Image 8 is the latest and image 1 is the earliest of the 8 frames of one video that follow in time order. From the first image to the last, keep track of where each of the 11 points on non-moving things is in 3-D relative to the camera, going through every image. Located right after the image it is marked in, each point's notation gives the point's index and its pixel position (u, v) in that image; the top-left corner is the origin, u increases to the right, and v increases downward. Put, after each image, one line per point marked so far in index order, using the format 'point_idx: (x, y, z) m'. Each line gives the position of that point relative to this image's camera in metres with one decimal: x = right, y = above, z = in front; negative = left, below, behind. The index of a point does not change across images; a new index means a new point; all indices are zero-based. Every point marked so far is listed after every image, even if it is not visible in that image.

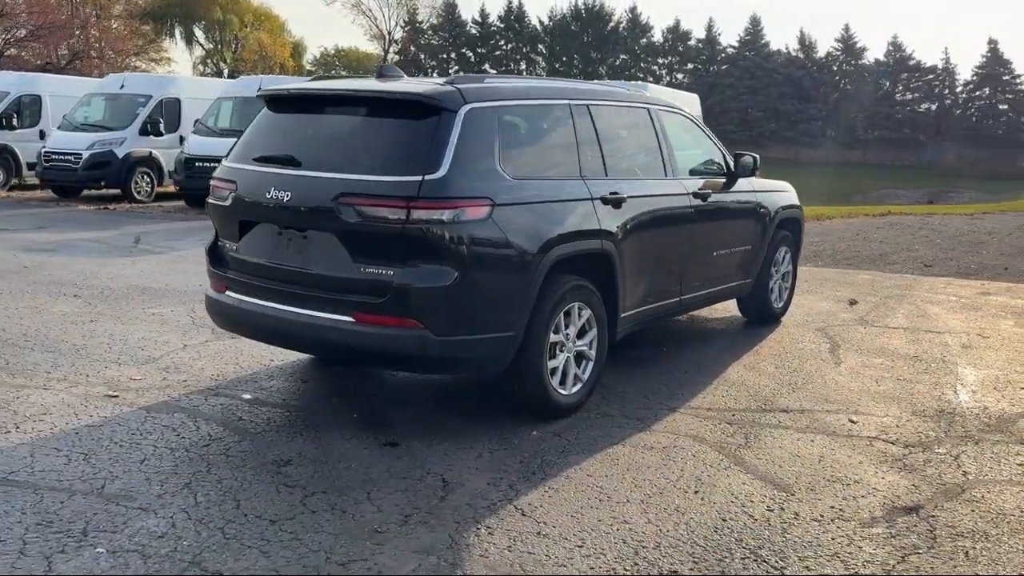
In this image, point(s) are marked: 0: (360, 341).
0: (-0.8, -0.3, +4.9) m
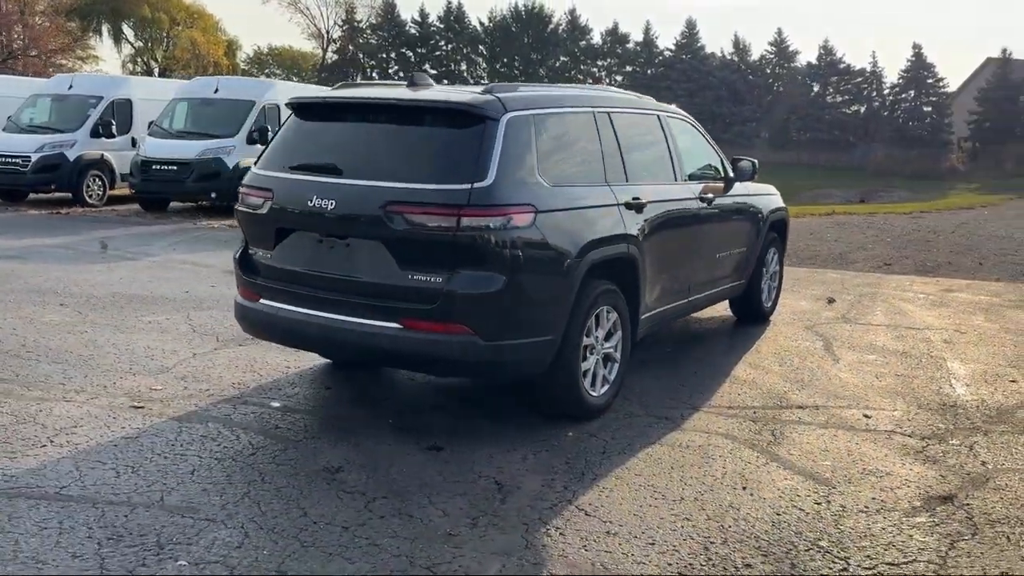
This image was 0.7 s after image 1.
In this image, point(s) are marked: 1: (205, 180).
0: (-0.5, -0.3, +4.9) m
1: (-6.0, +2.1, +17.3) m
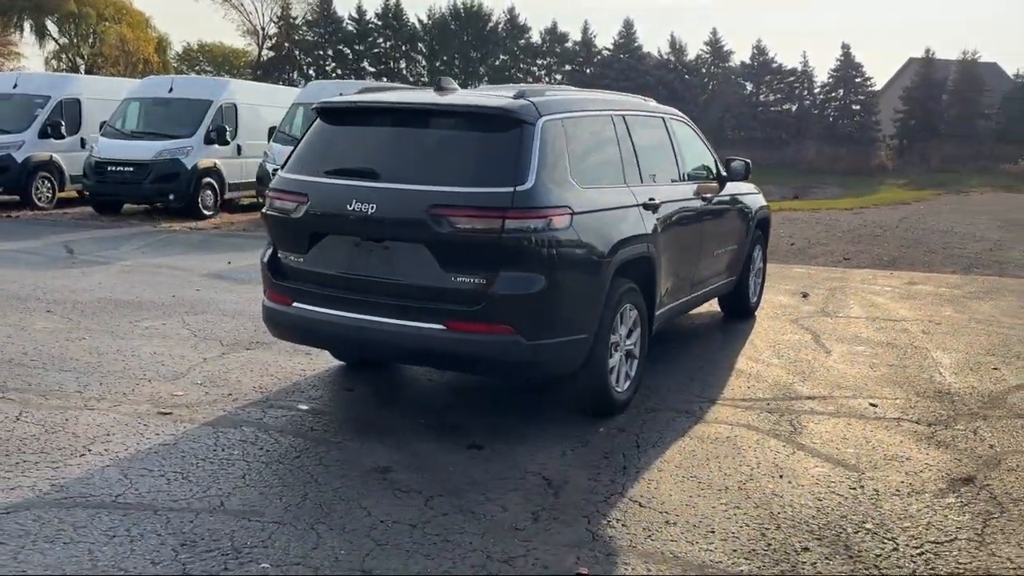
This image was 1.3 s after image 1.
0: (-0.3, -0.3, +5.0) m
1: (-6.6, +2.0, +16.9) m
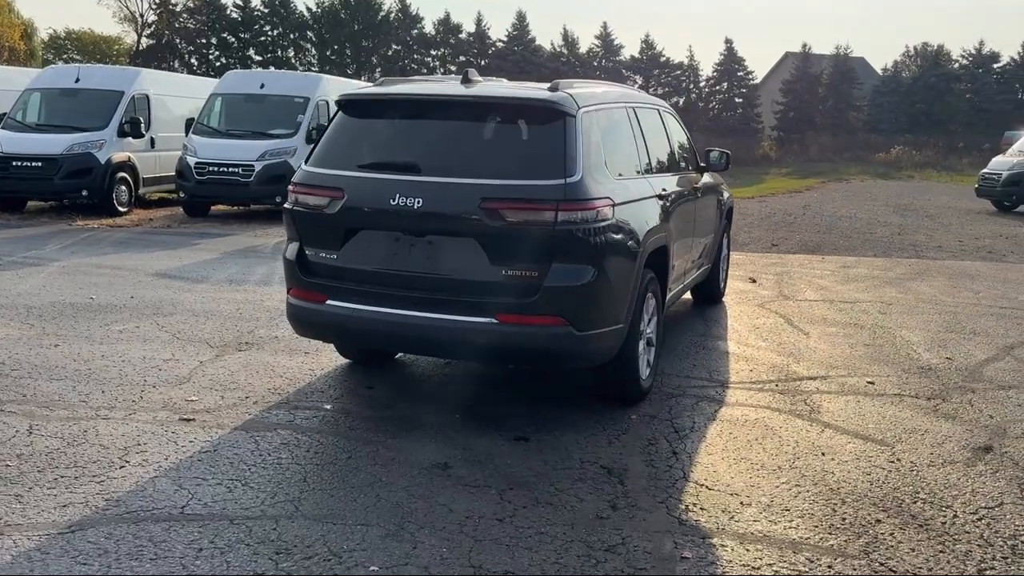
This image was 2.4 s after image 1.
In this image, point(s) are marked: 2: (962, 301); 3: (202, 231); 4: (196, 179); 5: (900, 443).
0: (0.0, -0.3, +5.0) m
1: (-7.9, +2.0, +16.0) m
2: (+5.0, -0.1, +9.8) m
3: (-5.0, +0.9, +14.5) m
4: (-5.8, +2.0, +16.3) m
5: (+2.3, -0.9, +5.3) m
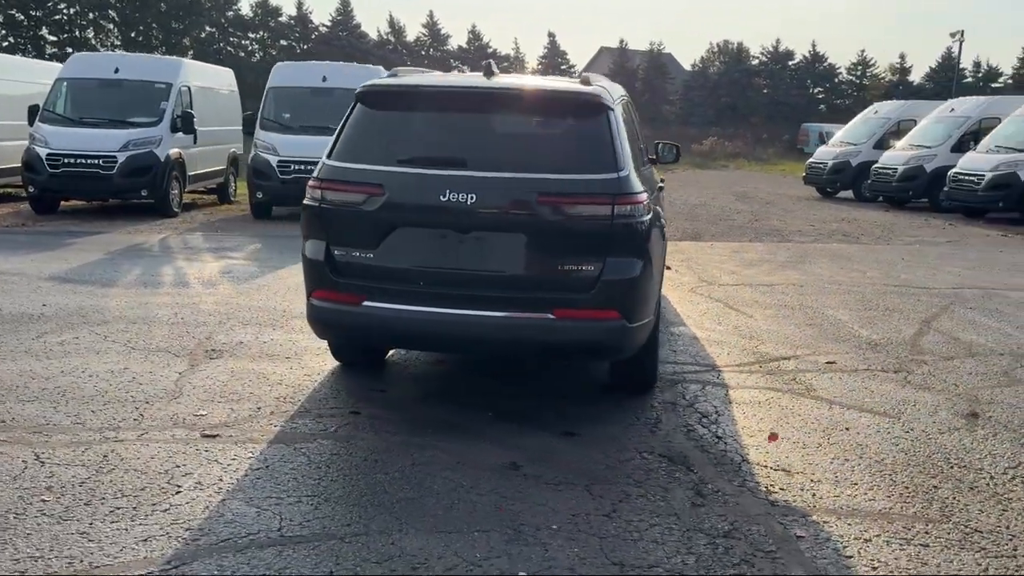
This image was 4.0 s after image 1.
0: (+0.3, -0.3, +5.0) m
1: (-9.7, +1.9, +14.1) m
2: (+4.2, +0.1, +10.7) m
3: (-6.6, +0.9, +13.2) m
4: (-7.7, +1.9, +14.8) m
5: (+2.5, -0.8, +5.7) m
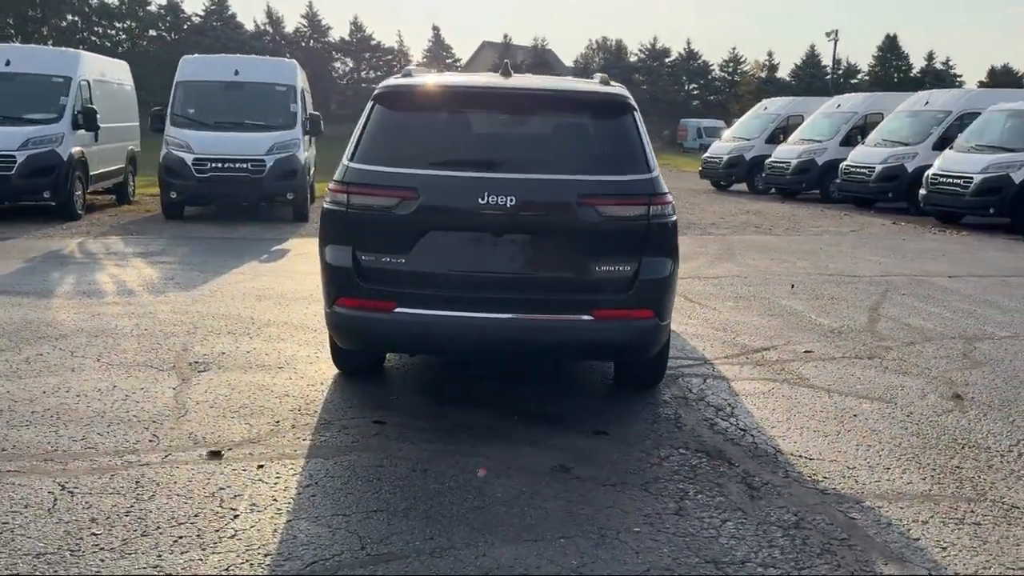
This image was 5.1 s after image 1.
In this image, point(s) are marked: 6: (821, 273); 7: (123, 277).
0: (+0.5, -0.3, +5.0) m
1: (-10.7, +1.6, +12.7) m
2: (+3.5, +0.2, +11.2) m
3: (-7.5, +0.7, +12.2) m
4: (-8.8, +1.8, +13.6) m
5: (+2.6, -0.8, +6.1) m
6: (+3.9, +0.2, +11.2) m
7: (-4.2, +0.1, +9.6) m
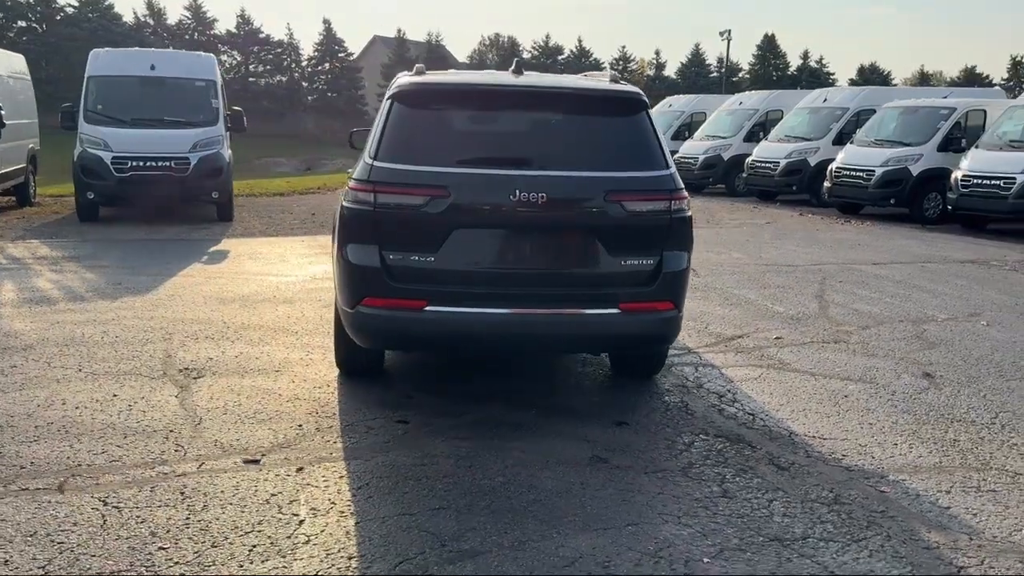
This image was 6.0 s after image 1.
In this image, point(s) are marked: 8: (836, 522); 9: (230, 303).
0: (+0.6, -0.2, +5.1) m
1: (-11.5, +1.4, +11.4) m
2: (+2.9, +0.3, +11.7) m
3: (-8.2, +0.6, +11.3) m
4: (-9.7, +1.6, +12.6) m
5: (+2.6, -0.7, +6.5) m
6: (+3.3, +0.3, +11.7) m
7: (-4.6, +0.1, +9.1) m
8: (+1.5, -1.1, +4.2) m
9: (-2.7, -0.1, +8.4) m
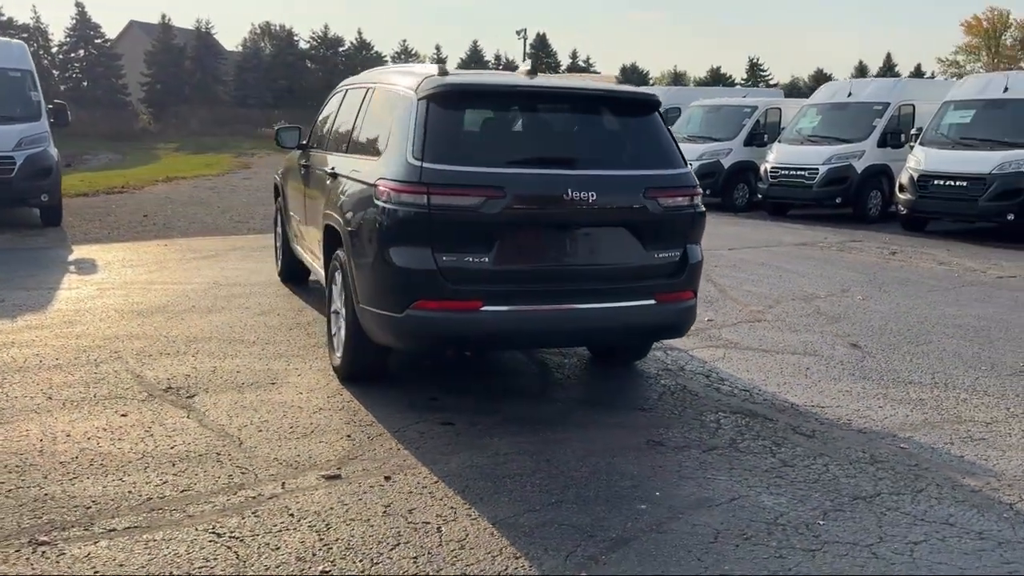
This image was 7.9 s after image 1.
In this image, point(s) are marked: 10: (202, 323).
0: (+0.9, -0.2, +5.4) m
1: (-12.5, +0.9, +8.4) m
2: (+1.4, +0.5, +12.3) m
3: (-9.3, +0.2, +9.2) m
4: (-11.1, +1.2, +10.0) m
5: (+2.5, -0.5, +7.2) m
6: (+1.7, +0.5, +12.5) m
7: (-5.2, -0.1, +7.9) m
8: (+2.0, -1.0, +4.7) m
9: (-3.1, -0.2, +7.7) m
10: (-2.6, -0.3, +7.5) m
